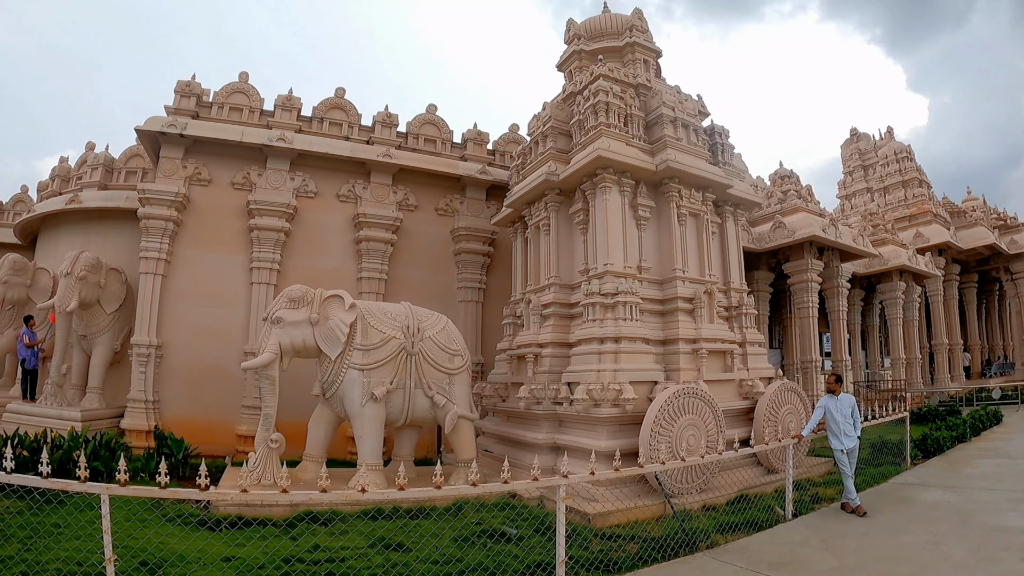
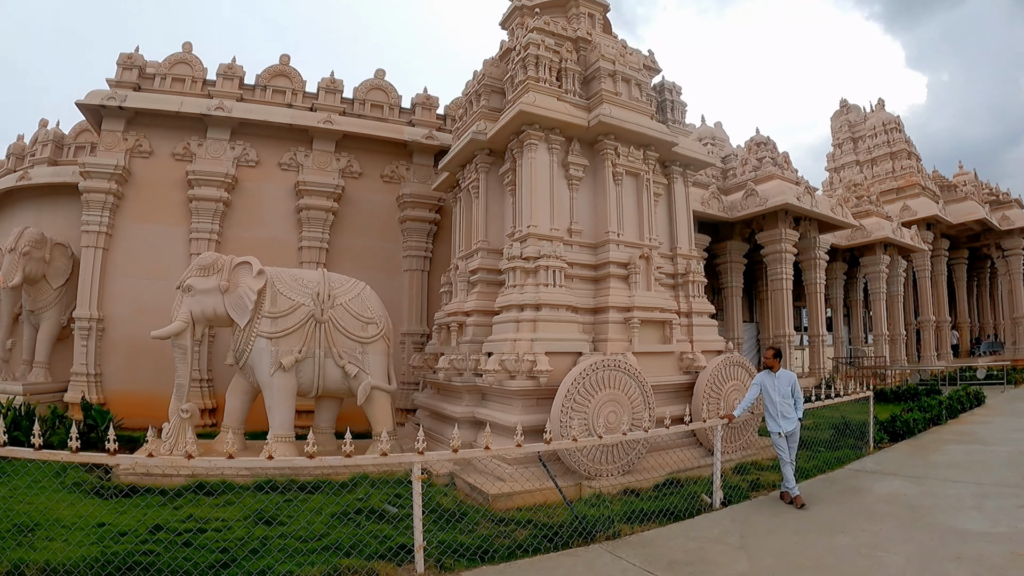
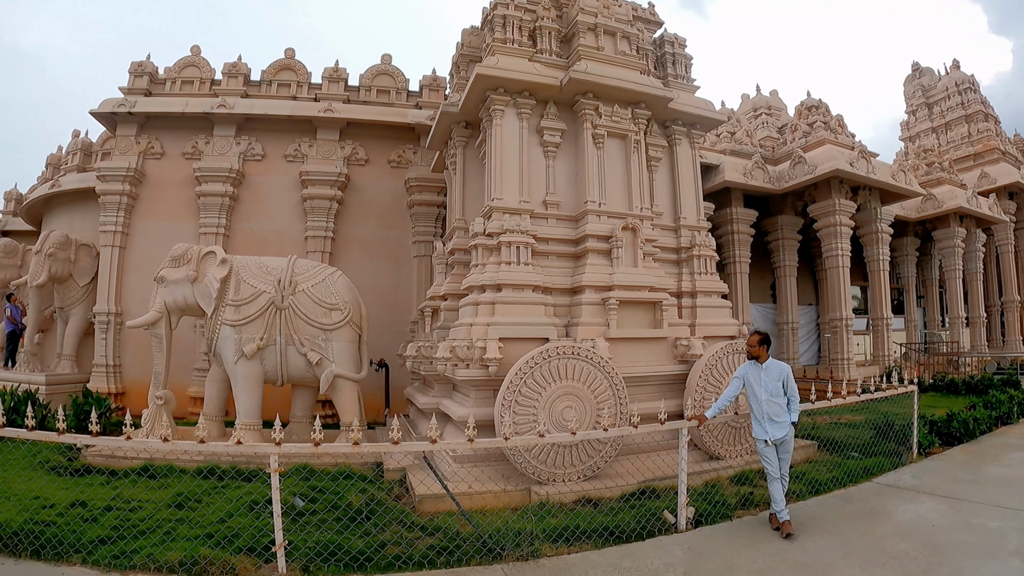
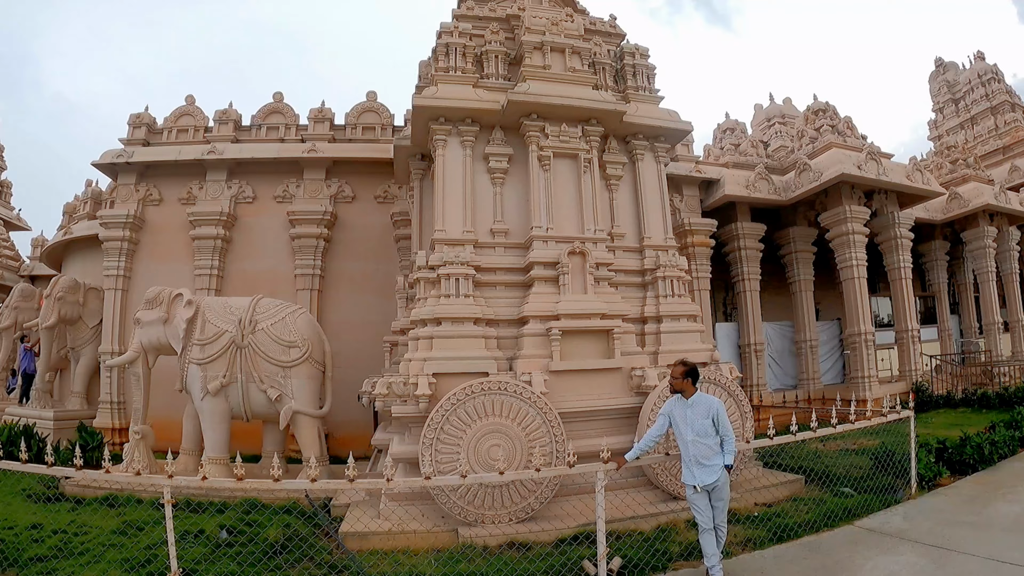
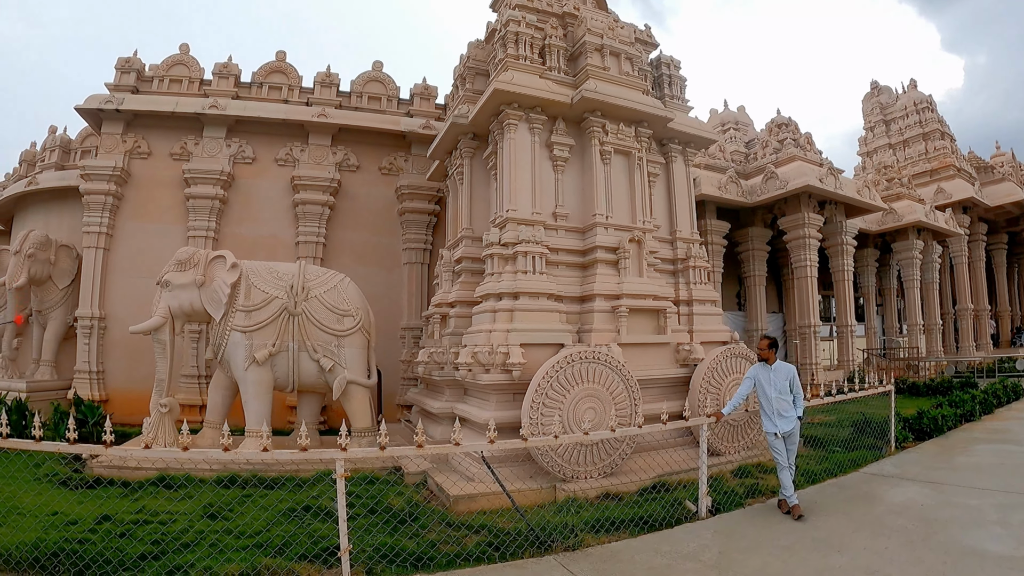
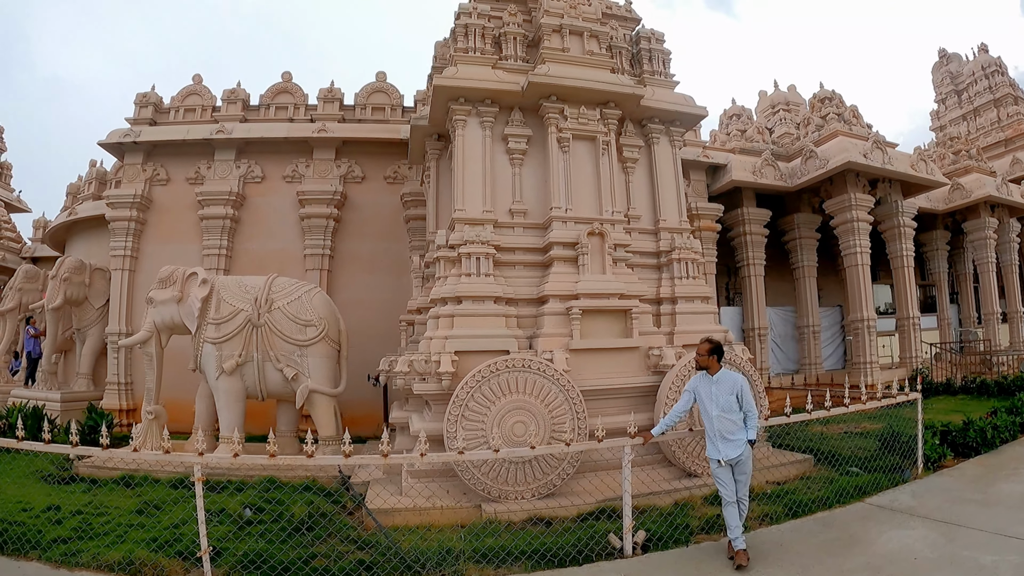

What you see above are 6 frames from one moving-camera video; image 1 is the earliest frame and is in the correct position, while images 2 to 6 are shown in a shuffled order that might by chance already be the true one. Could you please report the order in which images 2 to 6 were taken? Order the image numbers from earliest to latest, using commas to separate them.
2, 5, 3, 6, 4
